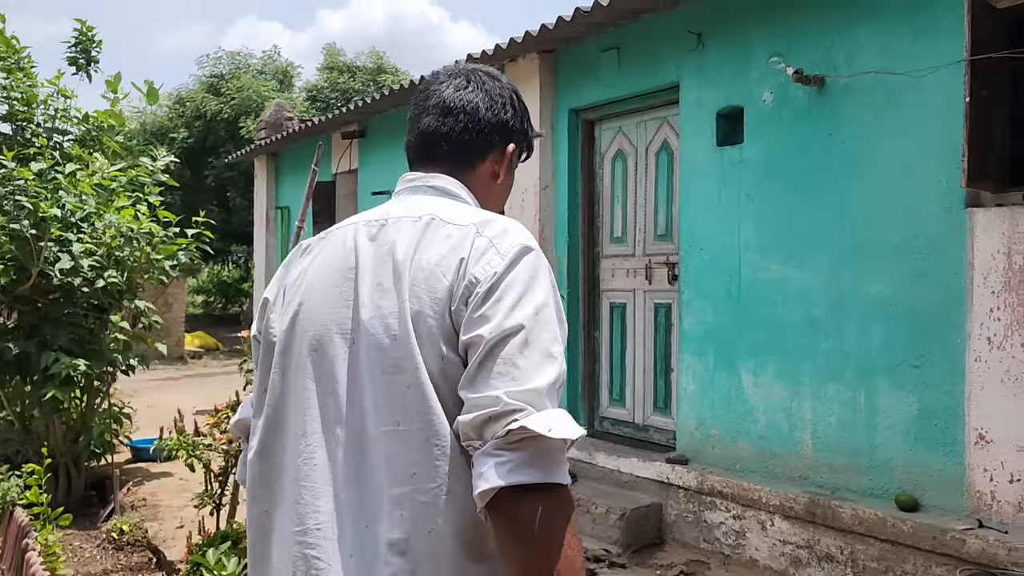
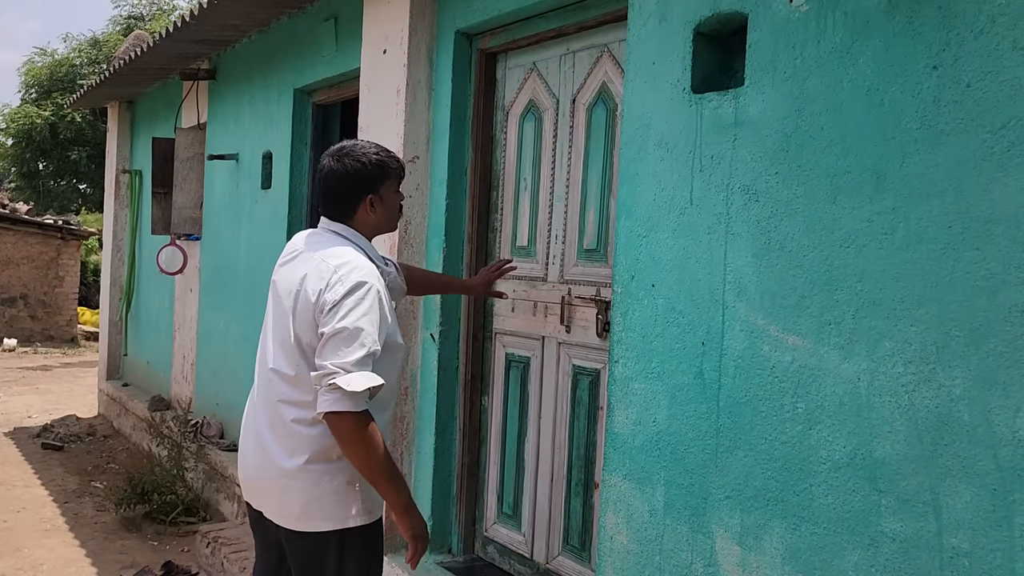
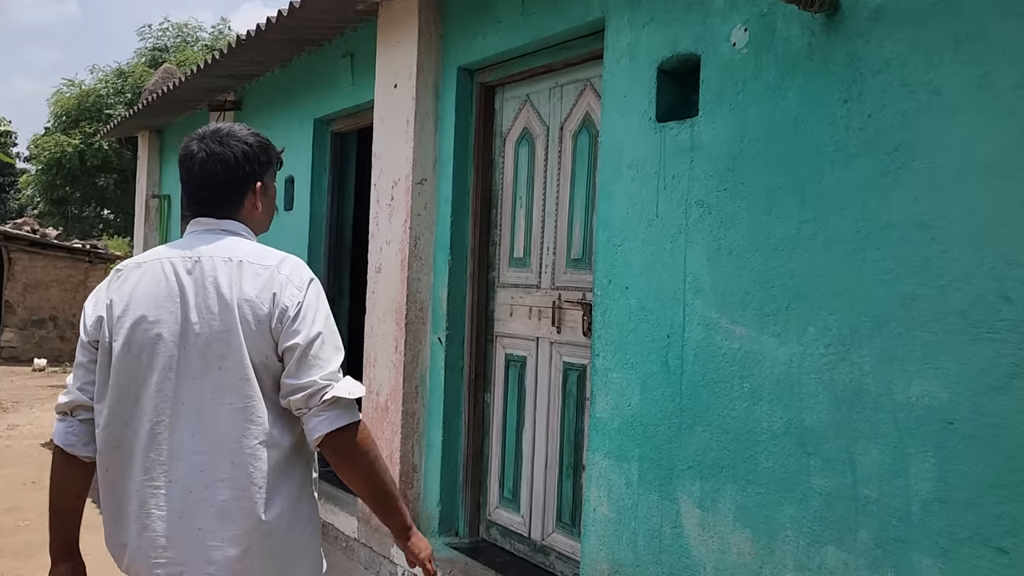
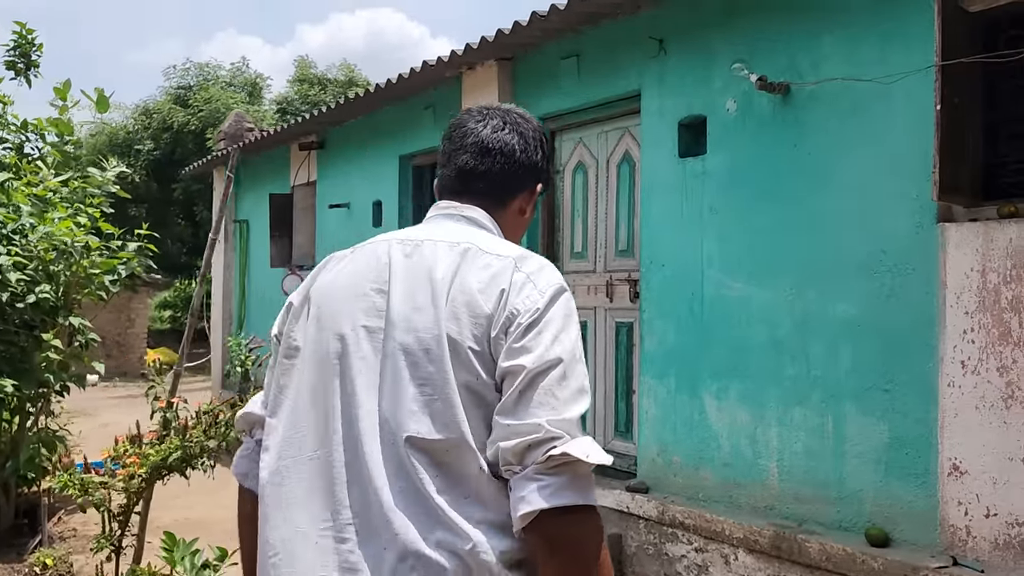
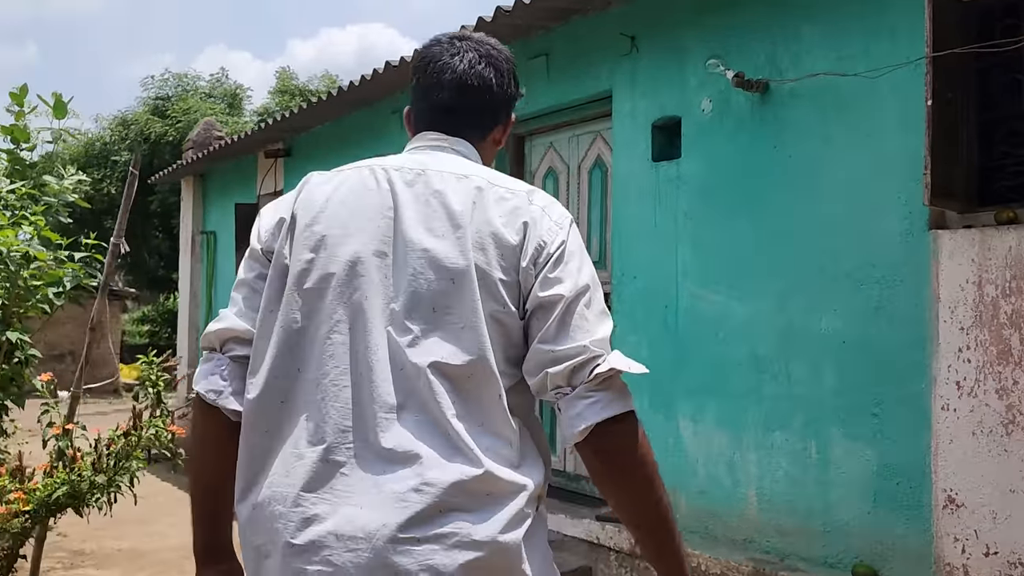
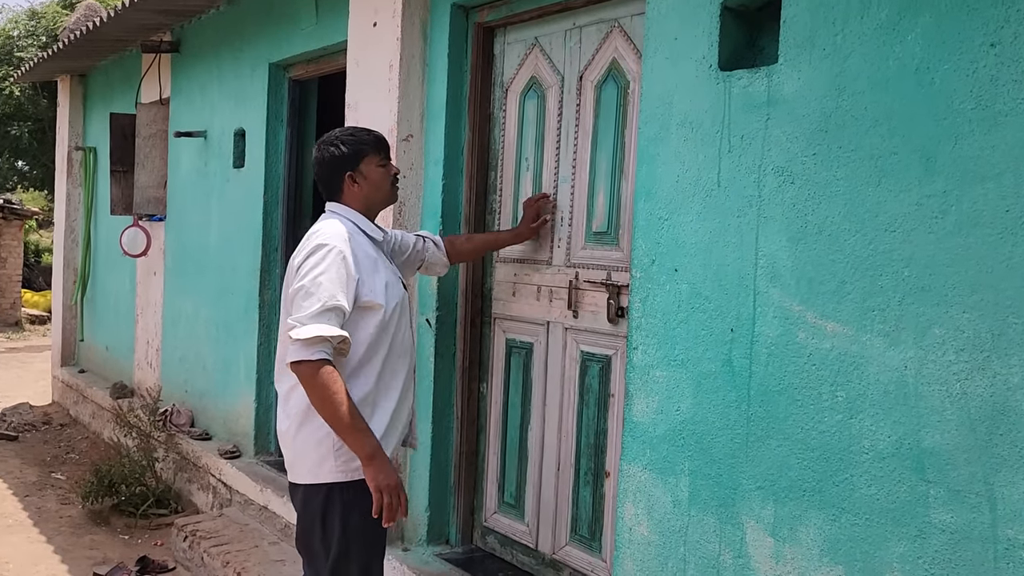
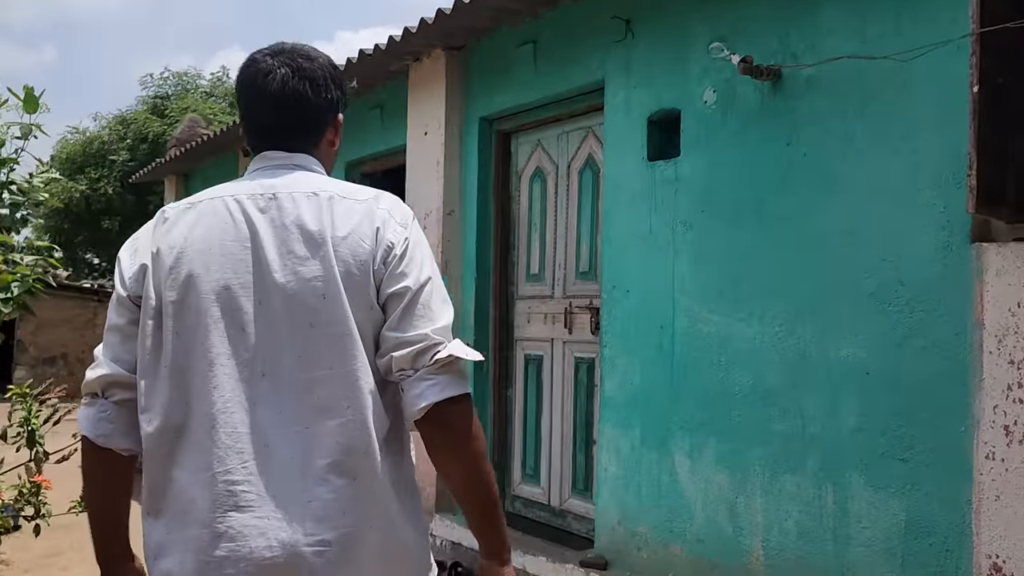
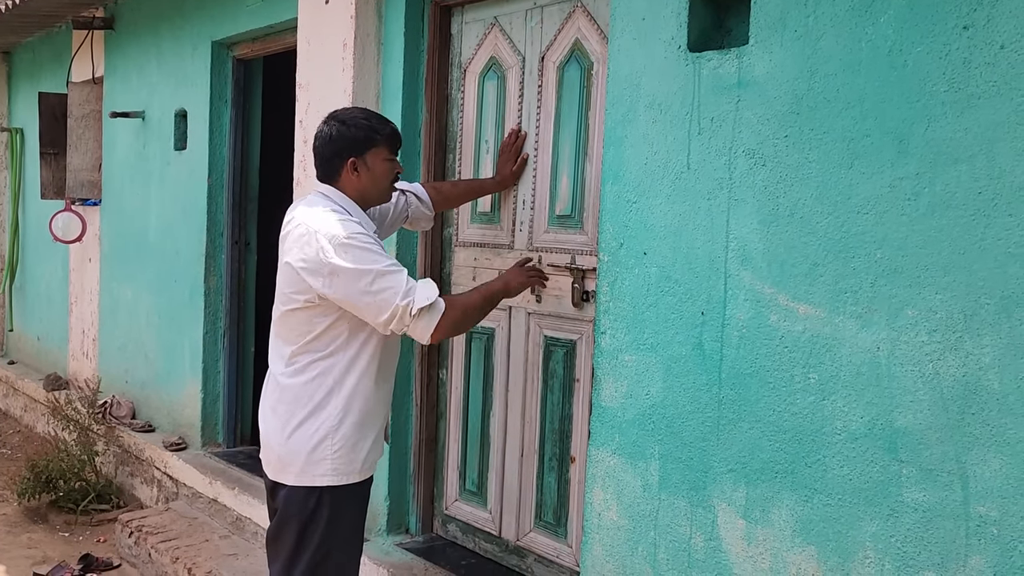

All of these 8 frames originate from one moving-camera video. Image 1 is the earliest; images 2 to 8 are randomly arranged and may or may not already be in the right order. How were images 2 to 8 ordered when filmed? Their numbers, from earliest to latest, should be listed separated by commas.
4, 5, 7, 3, 2, 6, 8
